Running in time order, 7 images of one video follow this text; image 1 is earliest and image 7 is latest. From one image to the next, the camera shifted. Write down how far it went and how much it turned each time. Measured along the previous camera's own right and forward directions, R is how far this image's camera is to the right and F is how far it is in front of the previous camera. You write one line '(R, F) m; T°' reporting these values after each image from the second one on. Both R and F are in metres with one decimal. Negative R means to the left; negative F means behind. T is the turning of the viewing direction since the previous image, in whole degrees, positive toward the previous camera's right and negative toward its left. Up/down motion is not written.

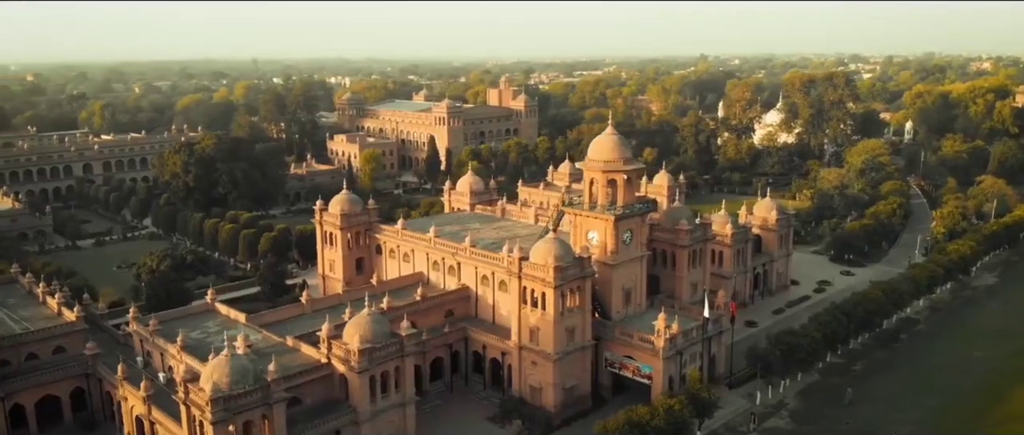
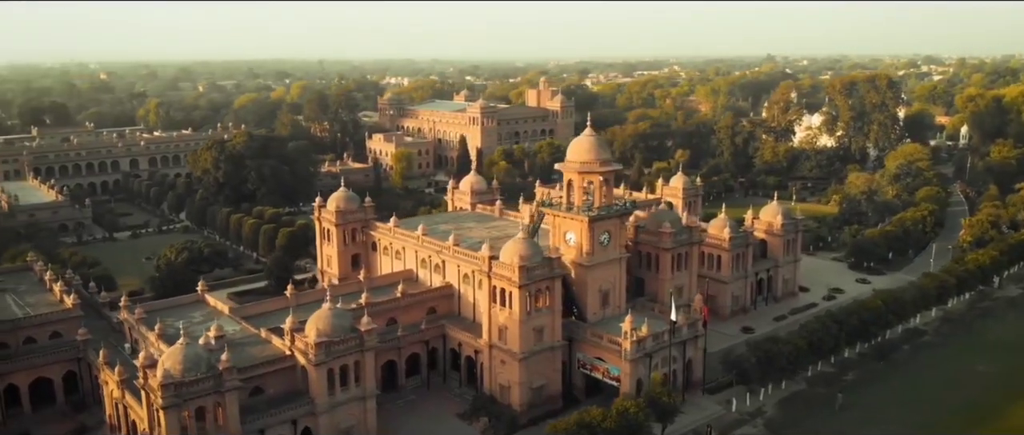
(+4.2, -0.2) m; -5°
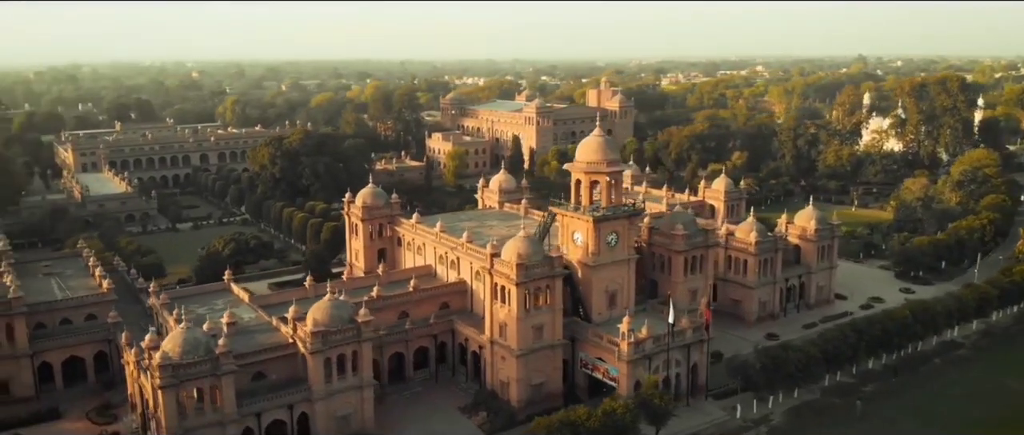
(+3.6, -0.3) m; -6°
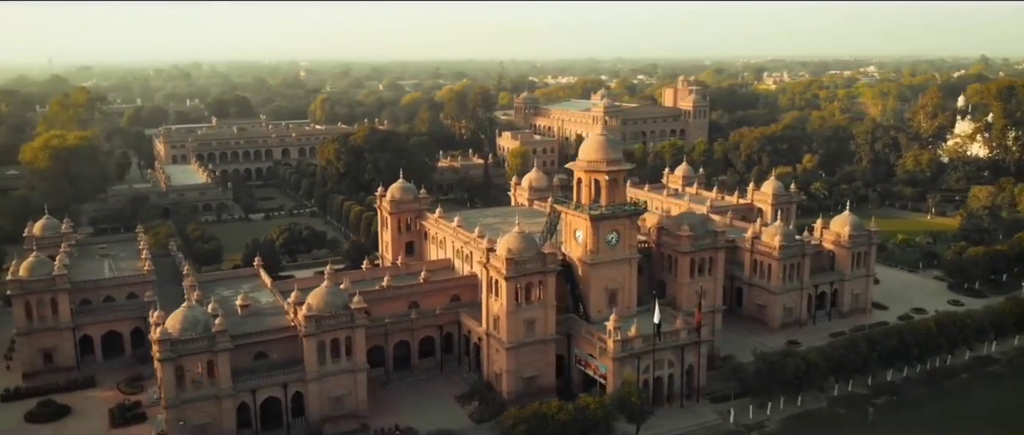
(+4.9, -0.6) m; -7°
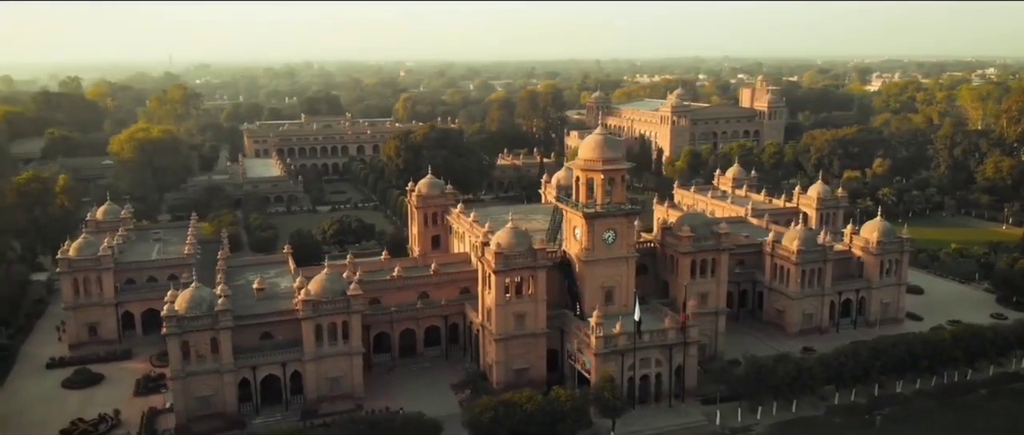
(+5.2, -0.8) m; -7°
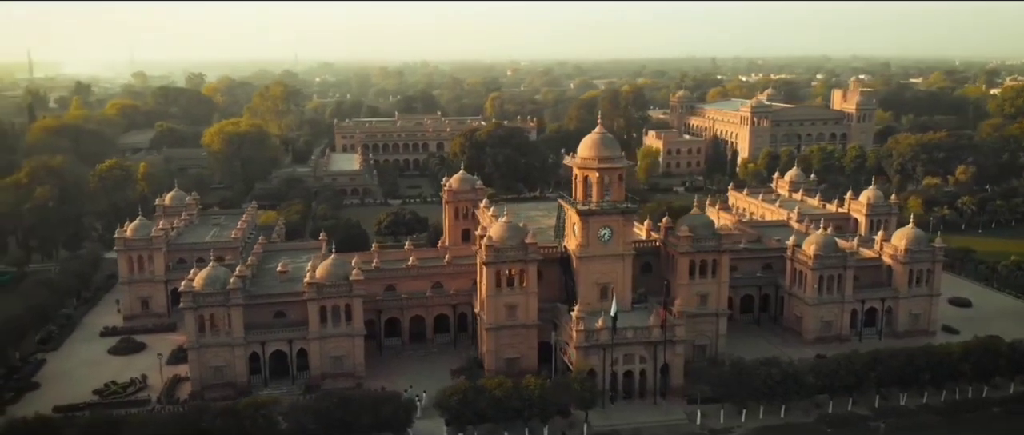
(+6.0, -0.9) m; -9°
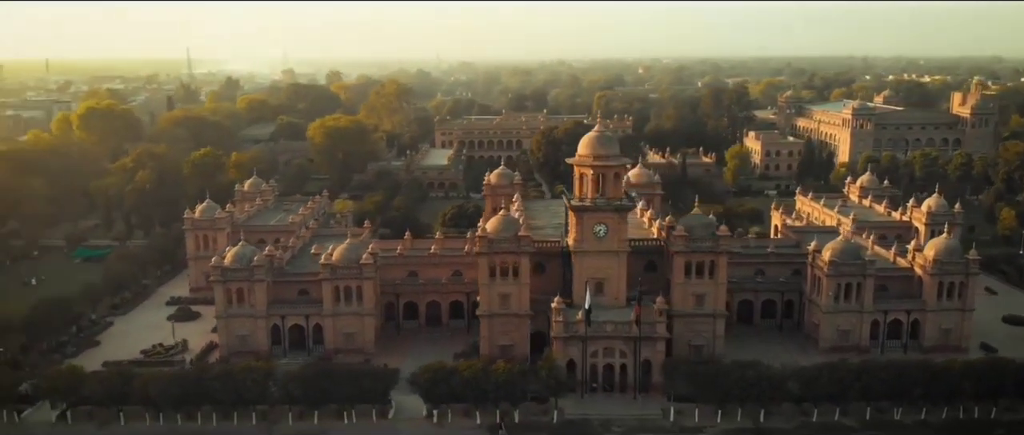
(+7.5, -1.0) m; -10°
